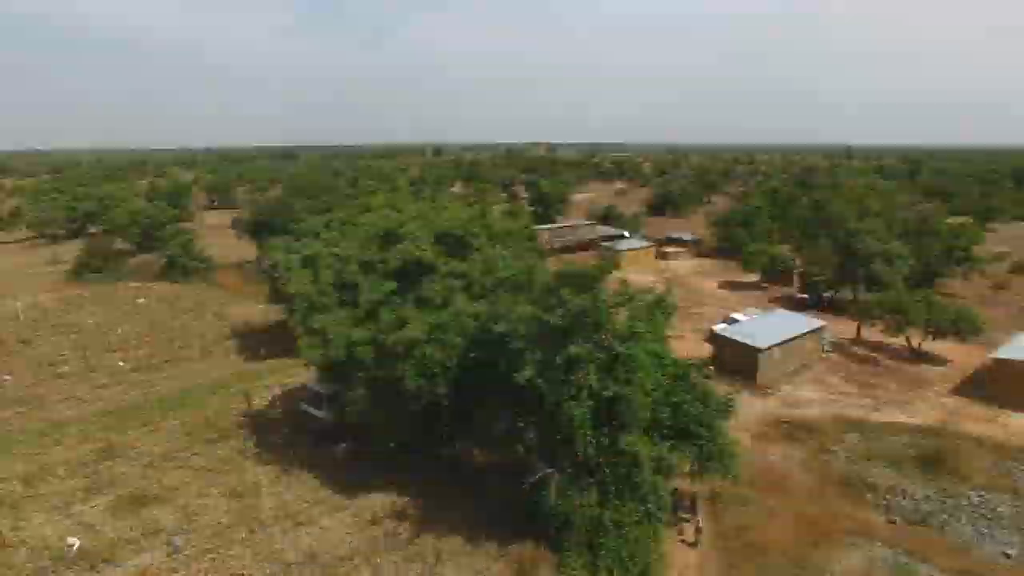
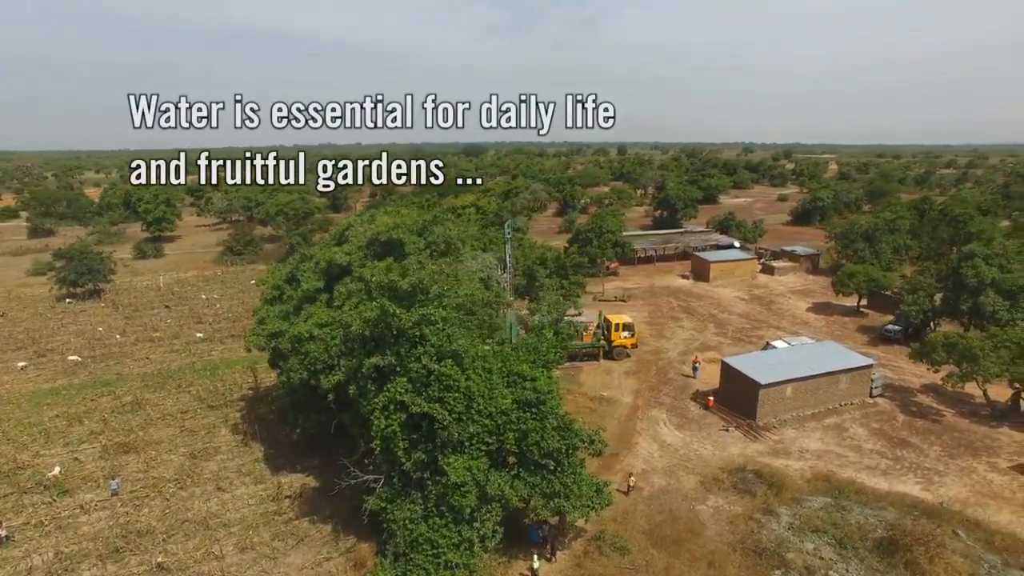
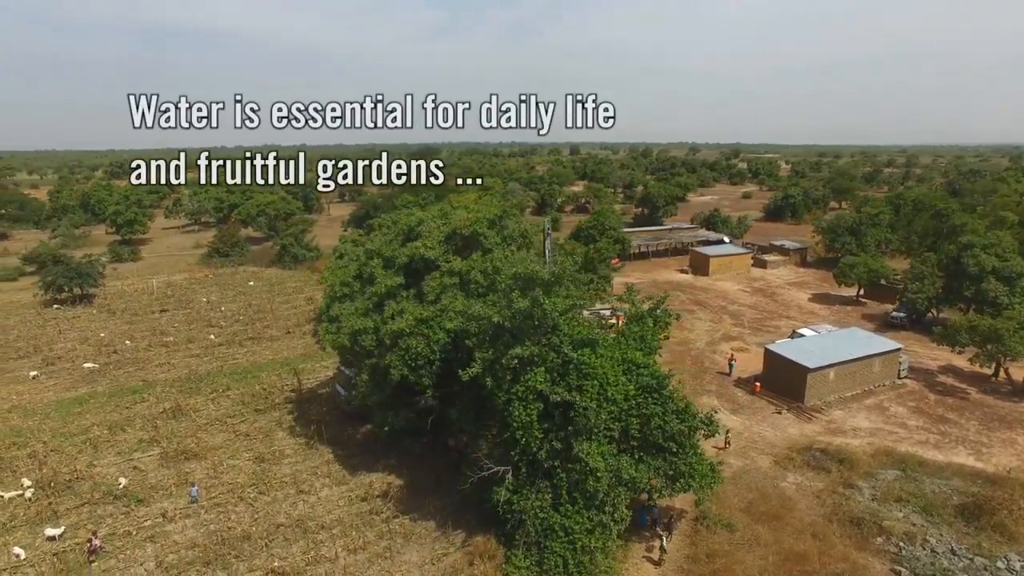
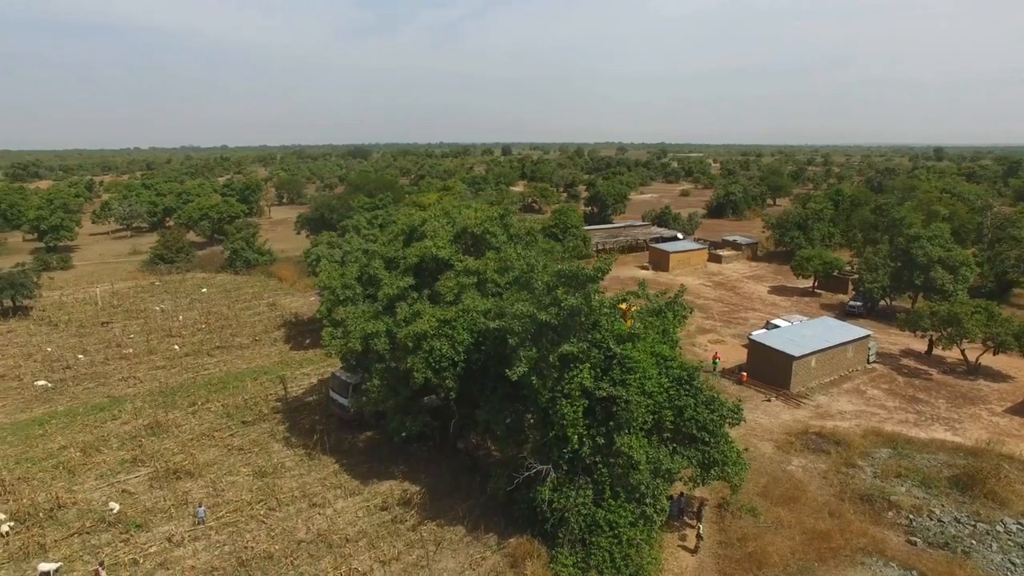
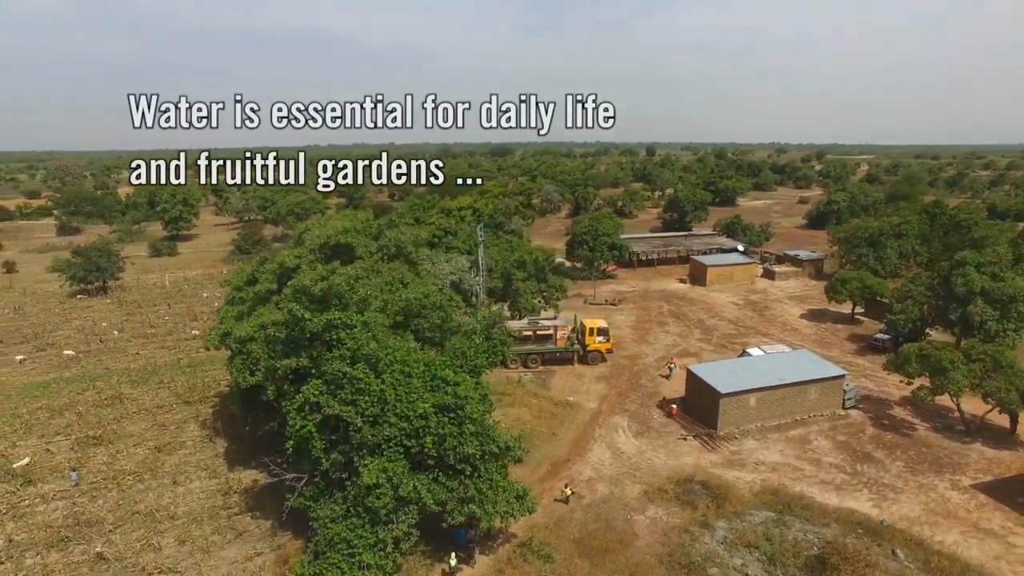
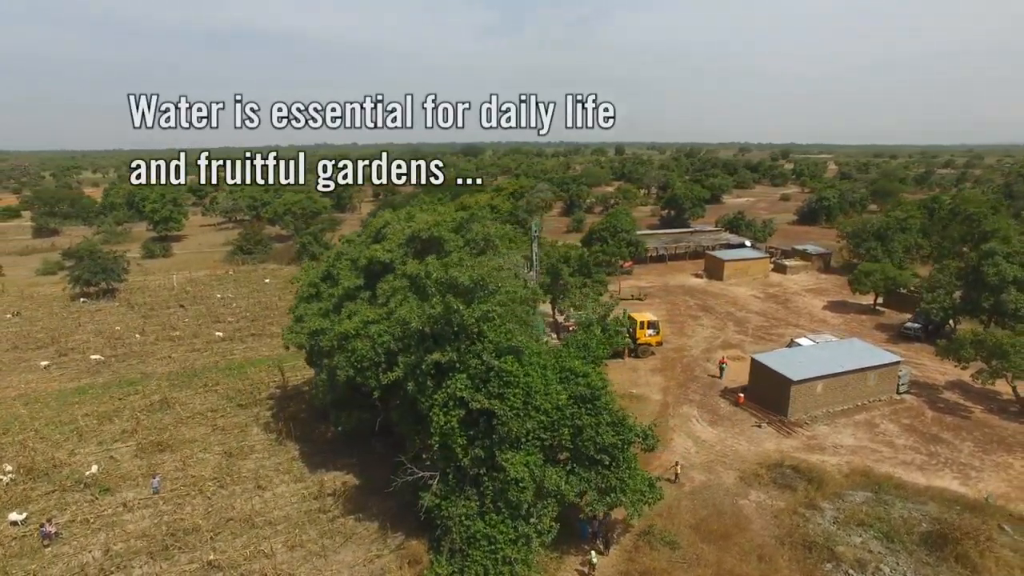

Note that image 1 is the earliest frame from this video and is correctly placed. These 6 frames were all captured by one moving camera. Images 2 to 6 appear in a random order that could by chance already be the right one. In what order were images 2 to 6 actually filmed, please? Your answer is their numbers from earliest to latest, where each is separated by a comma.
4, 3, 6, 2, 5
